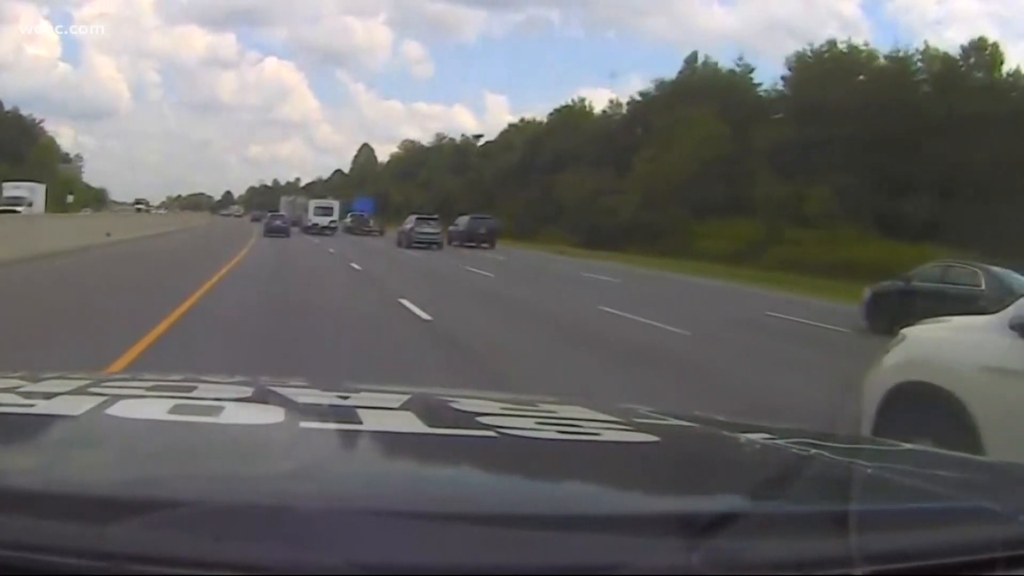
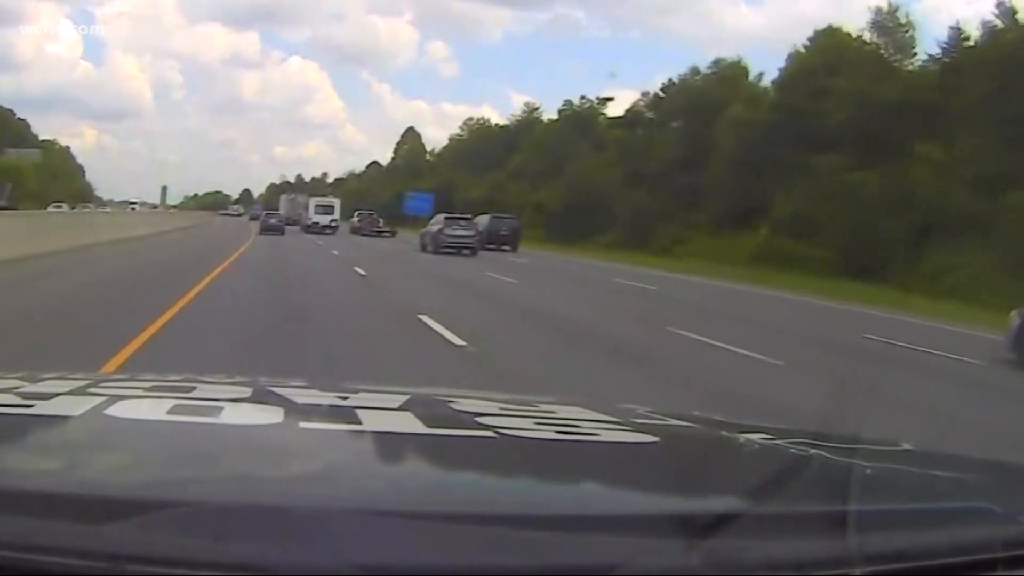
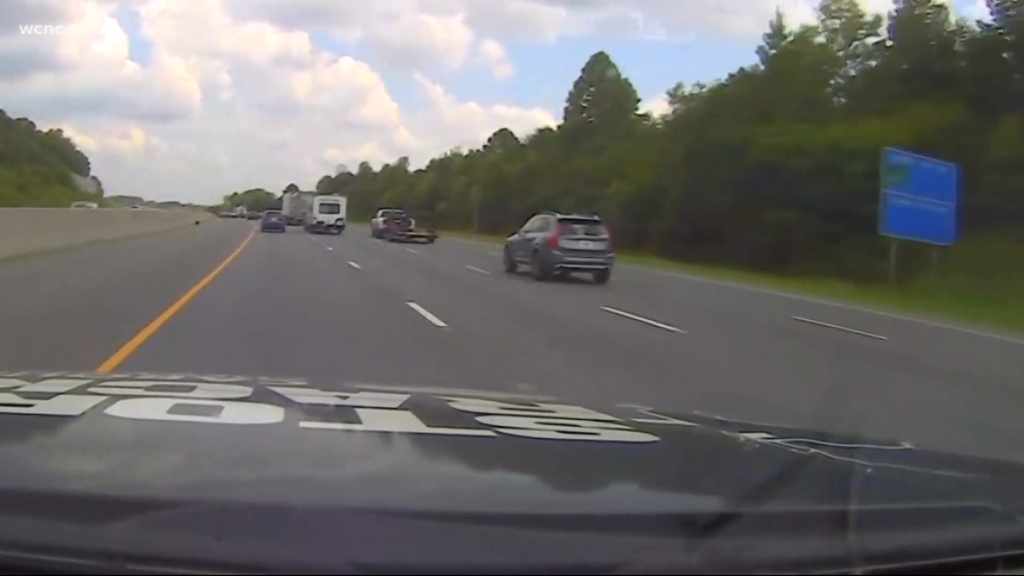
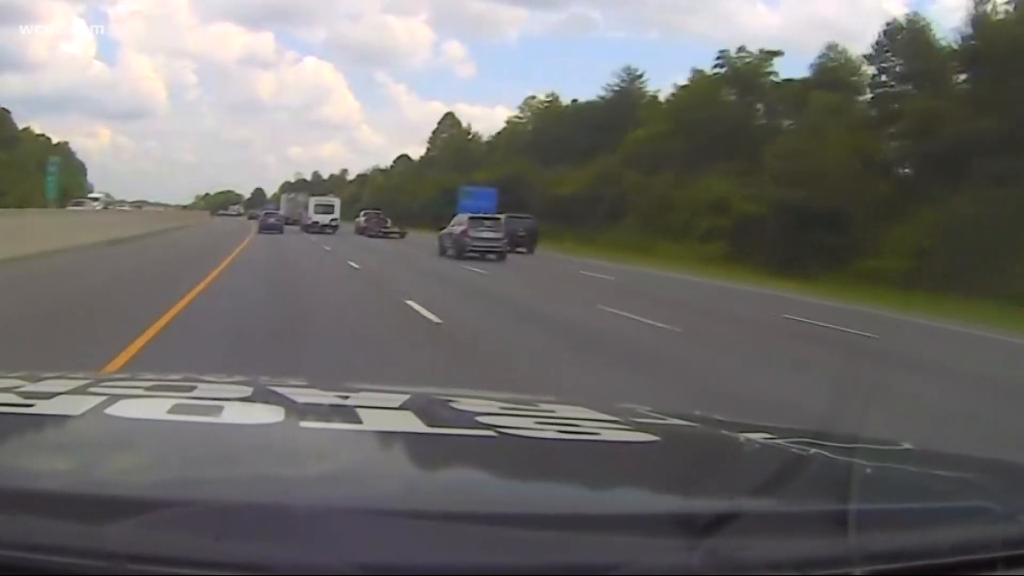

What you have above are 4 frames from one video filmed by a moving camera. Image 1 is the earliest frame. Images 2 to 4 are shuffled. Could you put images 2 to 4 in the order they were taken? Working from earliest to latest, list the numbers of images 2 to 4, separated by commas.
2, 4, 3
